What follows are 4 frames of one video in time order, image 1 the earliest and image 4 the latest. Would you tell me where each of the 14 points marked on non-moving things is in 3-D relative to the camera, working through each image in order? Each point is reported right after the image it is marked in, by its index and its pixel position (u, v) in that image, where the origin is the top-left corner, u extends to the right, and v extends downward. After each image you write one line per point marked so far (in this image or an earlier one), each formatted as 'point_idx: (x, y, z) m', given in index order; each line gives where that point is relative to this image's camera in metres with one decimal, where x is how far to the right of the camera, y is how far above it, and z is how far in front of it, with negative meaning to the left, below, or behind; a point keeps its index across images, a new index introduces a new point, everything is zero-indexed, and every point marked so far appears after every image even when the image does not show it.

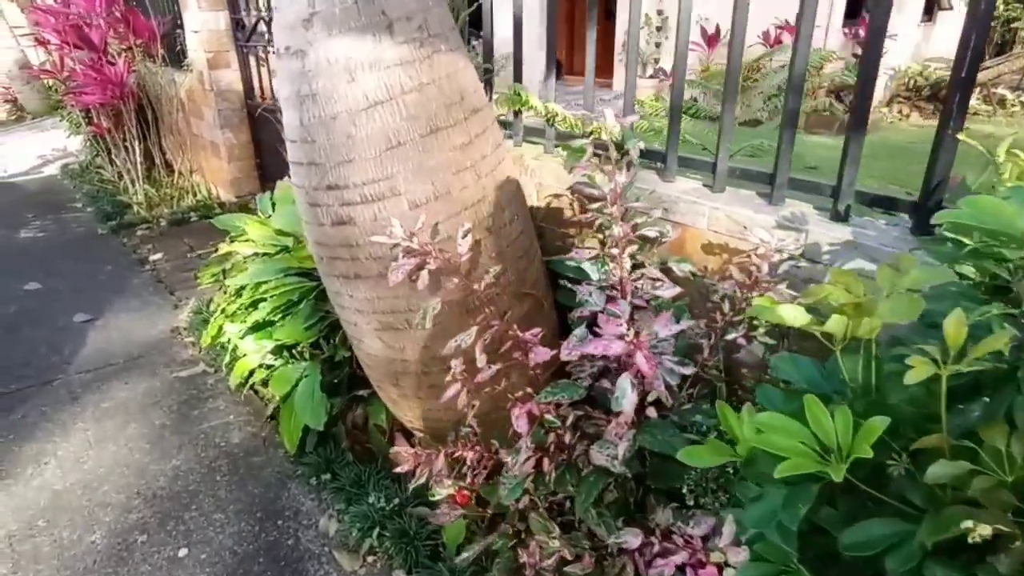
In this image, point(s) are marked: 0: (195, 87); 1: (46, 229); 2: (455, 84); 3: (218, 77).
0: (-2.4, +1.5, +4.6) m
1: (-3.4, +0.4, +4.5) m
2: (-0.1, +0.5, +1.4) m
3: (-2.1, +1.5, +4.4) m
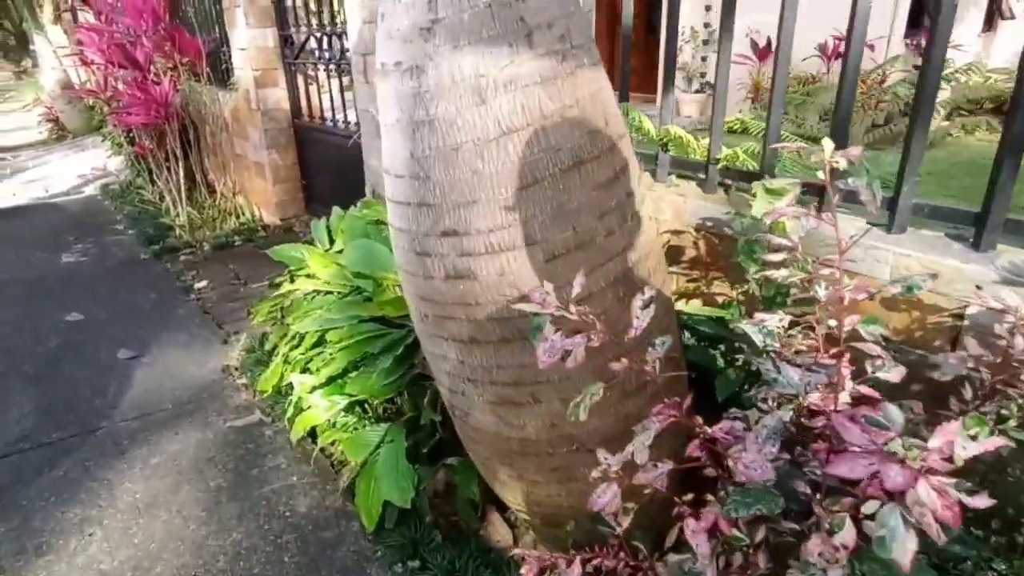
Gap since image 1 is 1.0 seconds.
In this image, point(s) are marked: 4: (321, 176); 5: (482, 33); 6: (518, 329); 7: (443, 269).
0: (-1.9, +1.3, +4.5) m
1: (-3.0, +0.2, +4.4) m
2: (+0.2, +0.3, +1.1) m
3: (-1.7, +1.3, +4.2) m
4: (-1.3, +0.8, +4.4) m
5: (0.0, +0.4, +1.0) m
6: (0.0, -0.1, +1.2) m
7: (-0.1, 0.0, +1.2) m
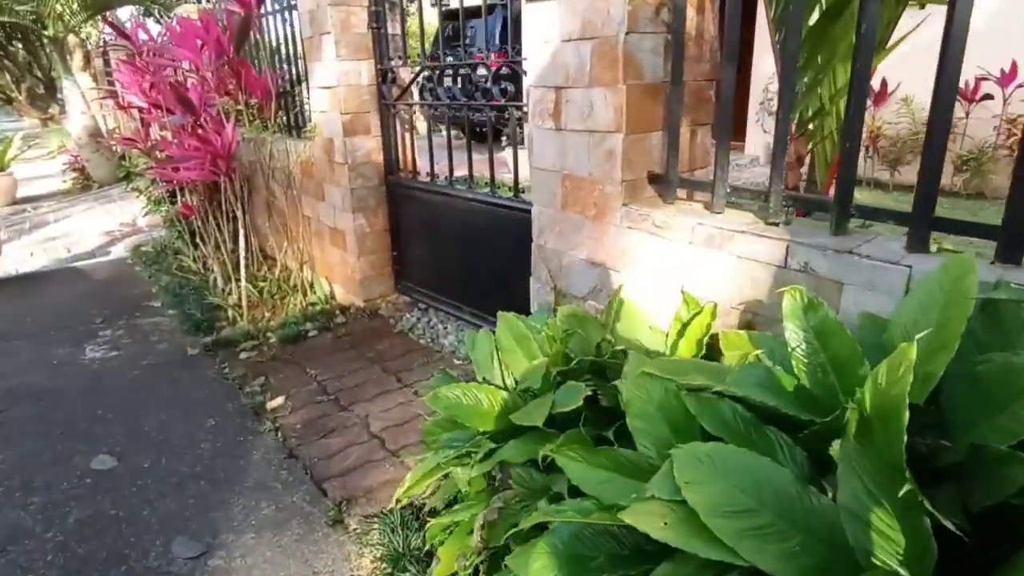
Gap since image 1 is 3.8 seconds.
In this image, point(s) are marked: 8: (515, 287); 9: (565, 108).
0: (-1.1, +0.7, +3.5) m
1: (-2.1, -0.3, +3.4) m
2: (+1.0, 0.0, +0.1) m
3: (-0.8, +0.8, +3.3) m
4: (-0.5, +0.2, +3.4) m
5: (+0.7, +0.1, 0.0) m
6: (+0.8, -0.4, +0.1) m
7: (+0.7, -0.3, +0.1) m
8: (0.0, 0.0, +2.9) m
9: (+0.2, +0.5, +1.9) m
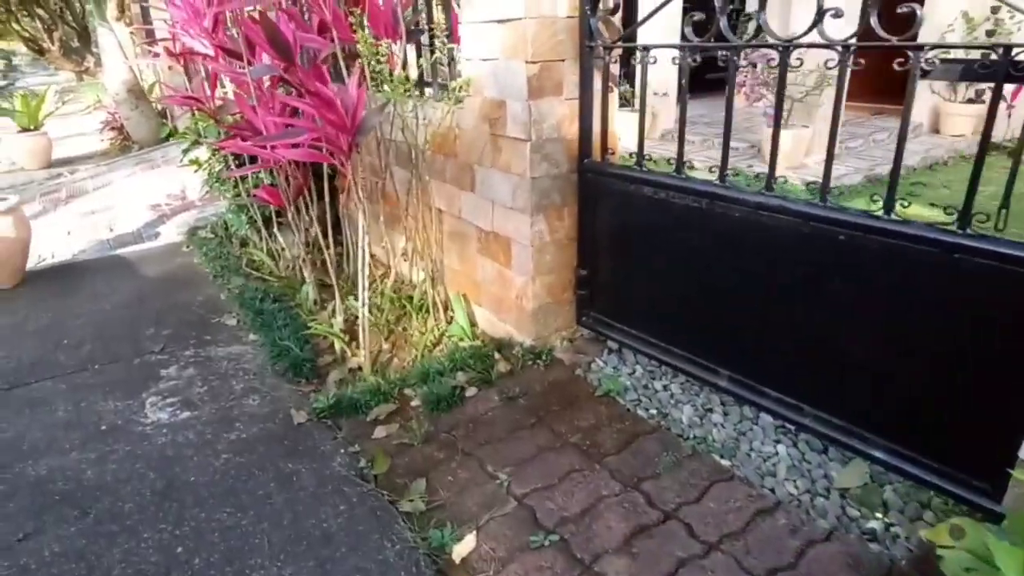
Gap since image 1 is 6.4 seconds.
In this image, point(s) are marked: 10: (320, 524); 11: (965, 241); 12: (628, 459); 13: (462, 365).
0: (-0.2, +0.6, +2.4) m
1: (-1.2, -0.4, +2.4) m
2: (+1.7, -0.4, -1.0) m
3: (+0.1, +0.6, +2.1) m
4: (+0.4, +0.1, +2.3) m
5: (+1.5, -0.3, -1.1) m
6: (+1.6, -0.8, -1.0) m
7: (+1.4, -0.7, -1.0) m
8: (+0.9, -0.2, +1.8) m
9: (+1.0, +0.3, +0.7) m
10: (-0.5, -0.6, +1.7) m
11: (+1.1, +0.1, +1.4) m
12: (+0.4, -0.5, +1.9) m
13: (-0.2, -0.3, +2.4) m
